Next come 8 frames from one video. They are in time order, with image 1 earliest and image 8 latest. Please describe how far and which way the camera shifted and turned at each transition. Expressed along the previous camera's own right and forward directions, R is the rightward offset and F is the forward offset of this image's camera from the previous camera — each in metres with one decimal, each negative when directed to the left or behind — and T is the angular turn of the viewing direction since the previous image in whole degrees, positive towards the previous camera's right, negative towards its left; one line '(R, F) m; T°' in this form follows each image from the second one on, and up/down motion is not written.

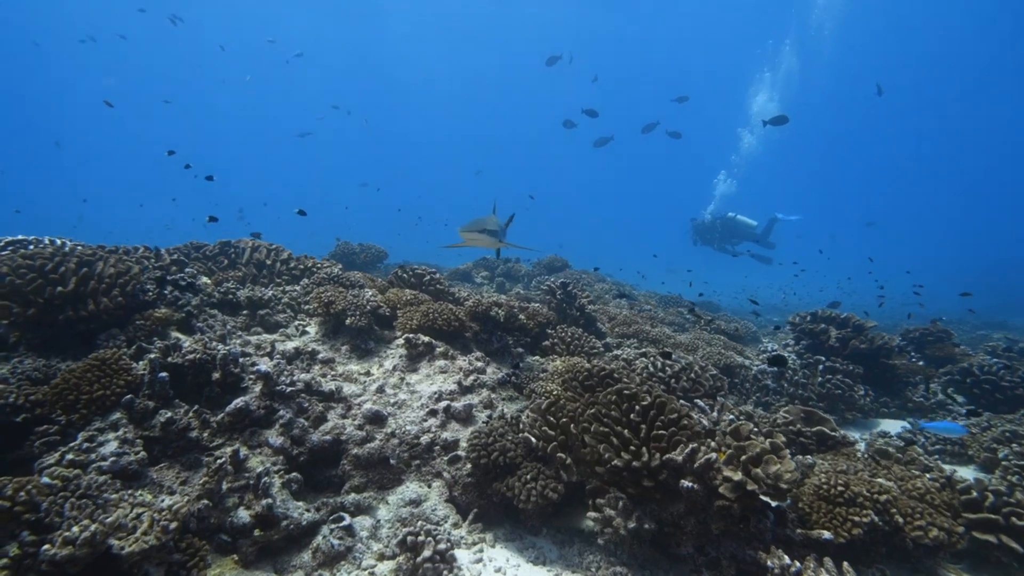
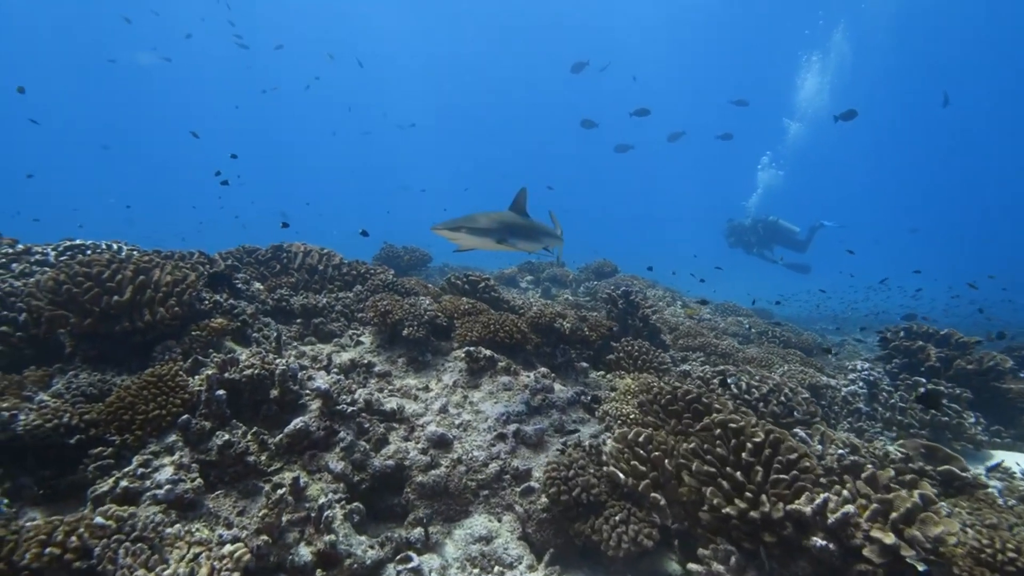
(-0.5, +0.5) m; -4°
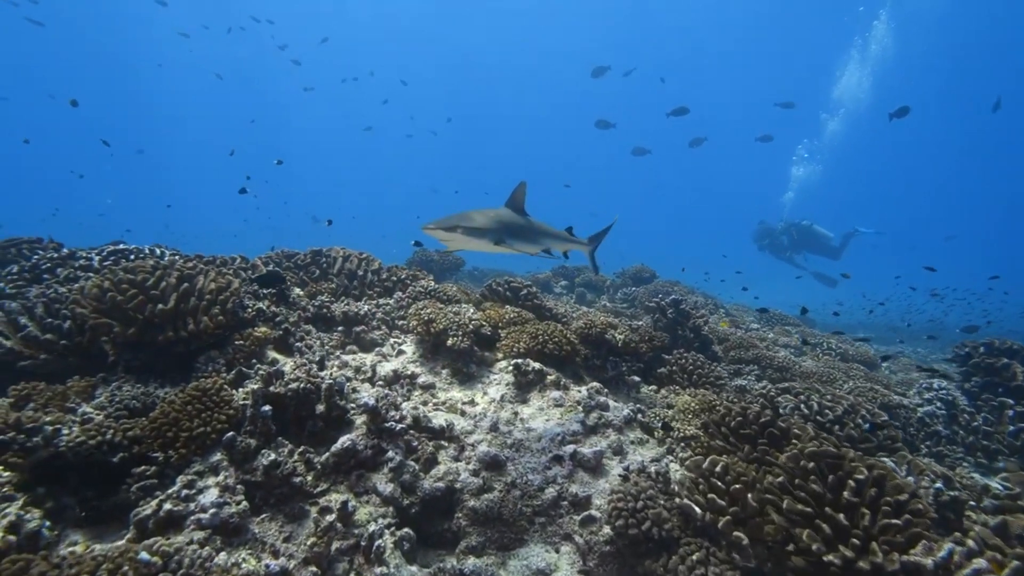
(-0.3, +0.3) m; -3°
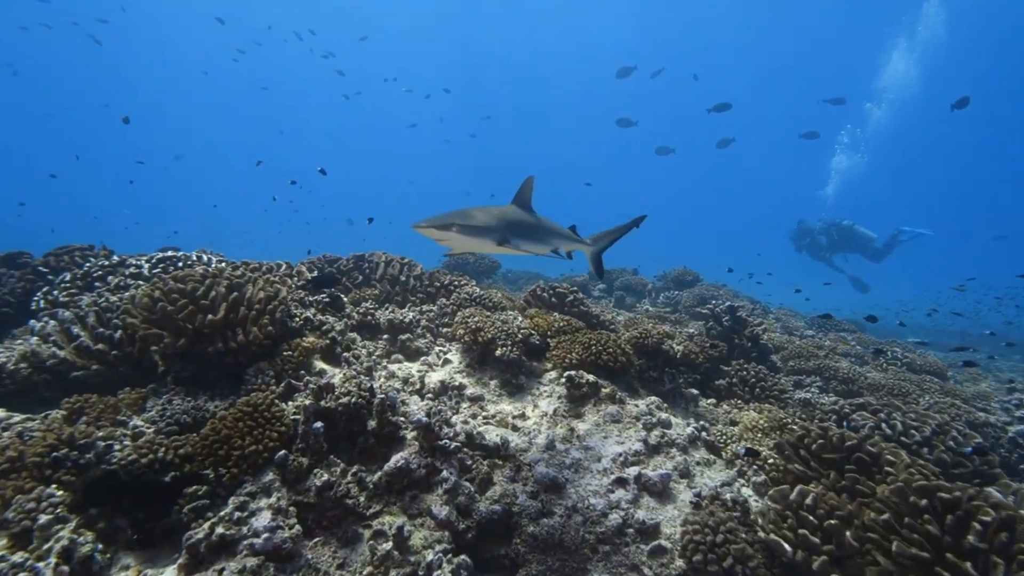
(-0.3, +0.3) m; -3°
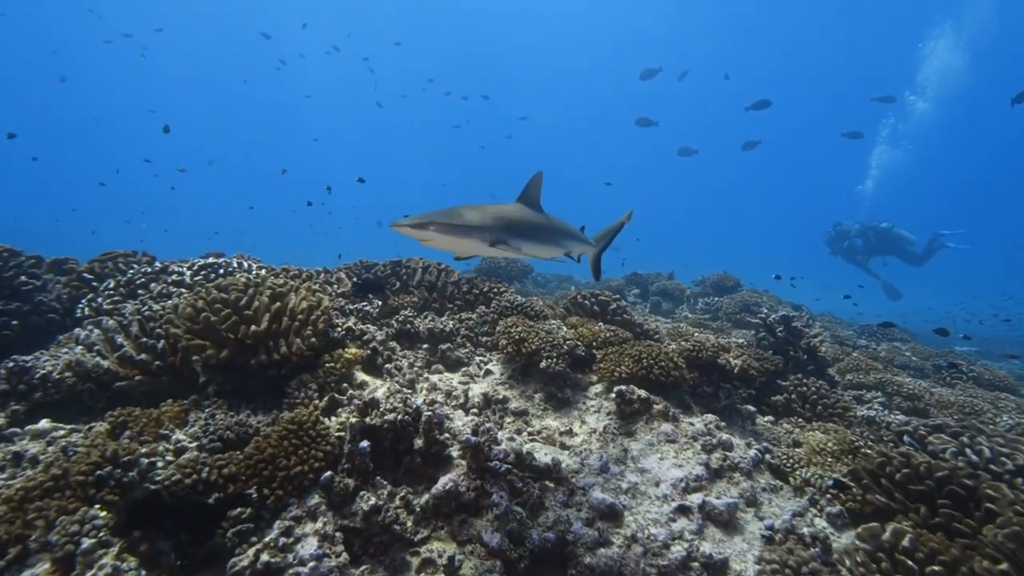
(-0.2, +0.3) m; -3°
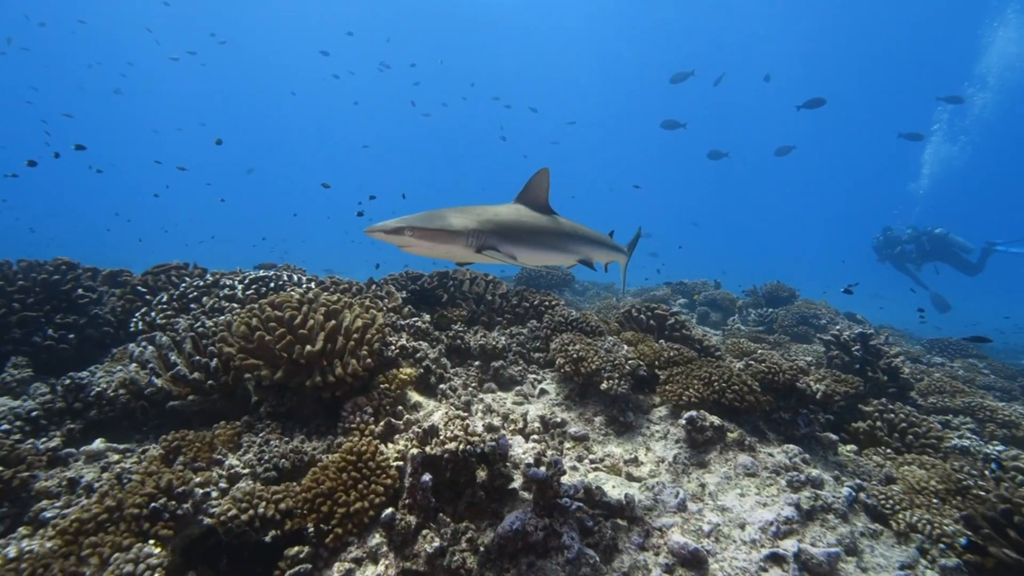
(-0.3, +0.3) m; -4°
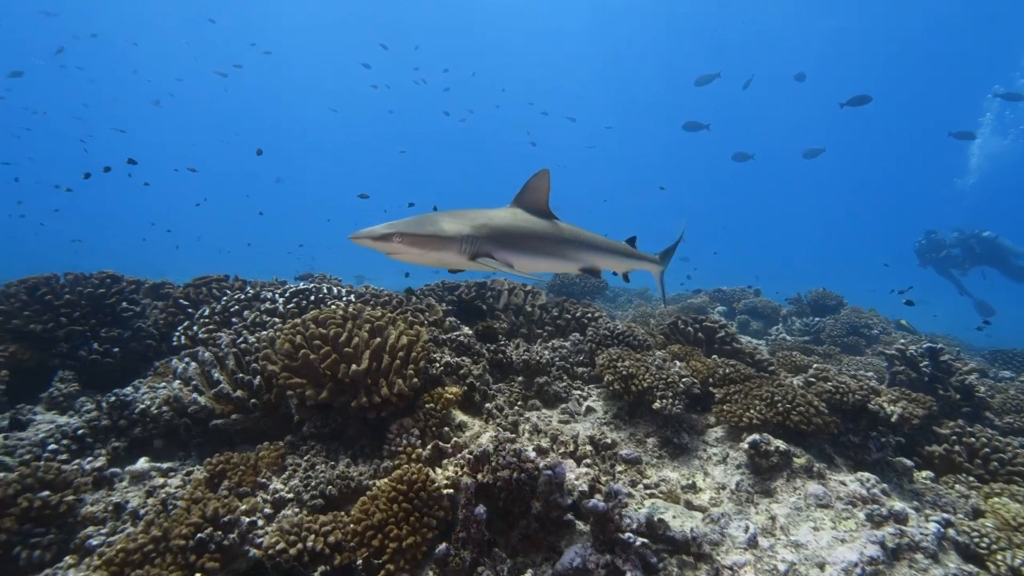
(-0.2, +0.2) m; -3°
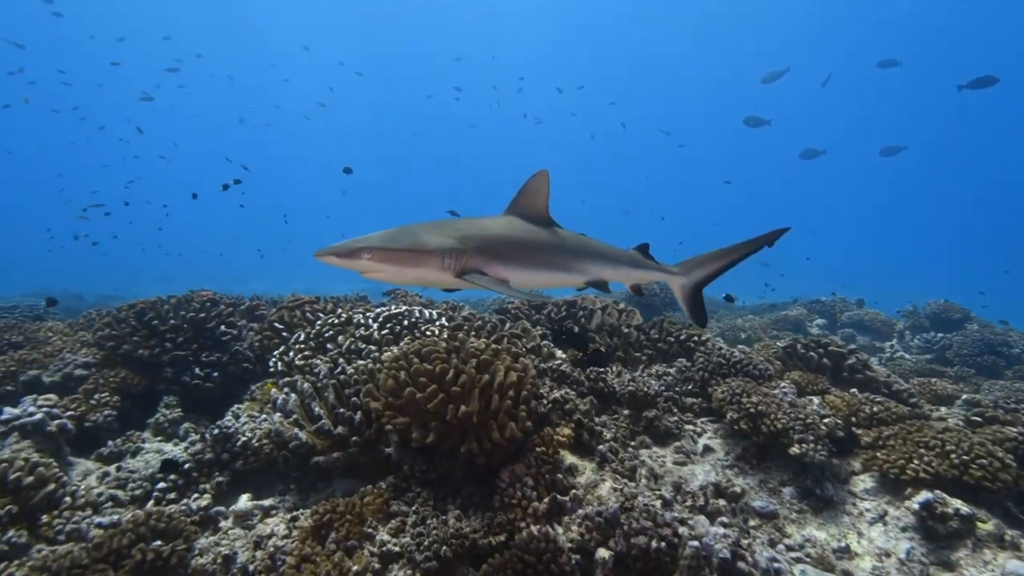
(-0.5, +0.4) m; -7°
